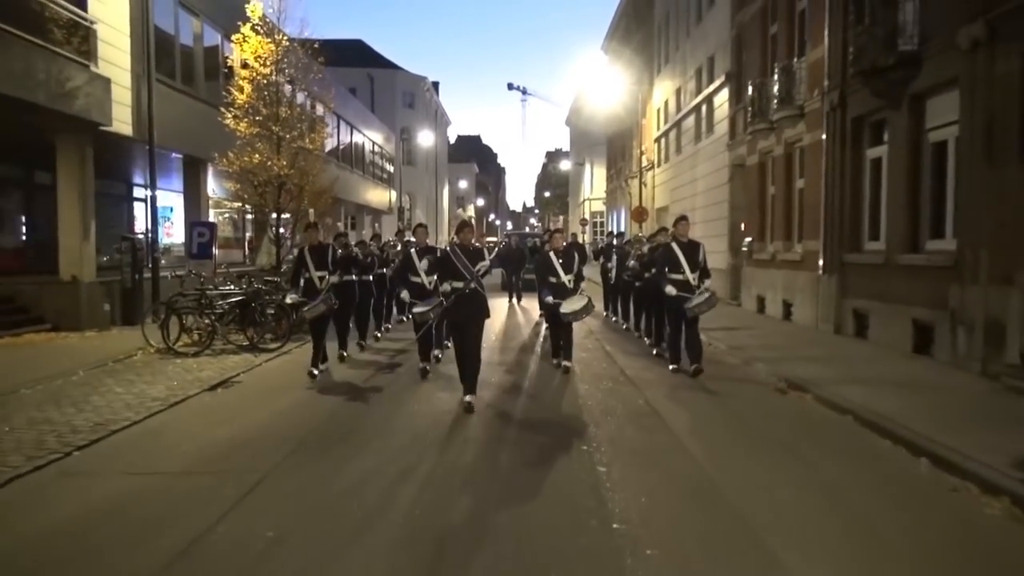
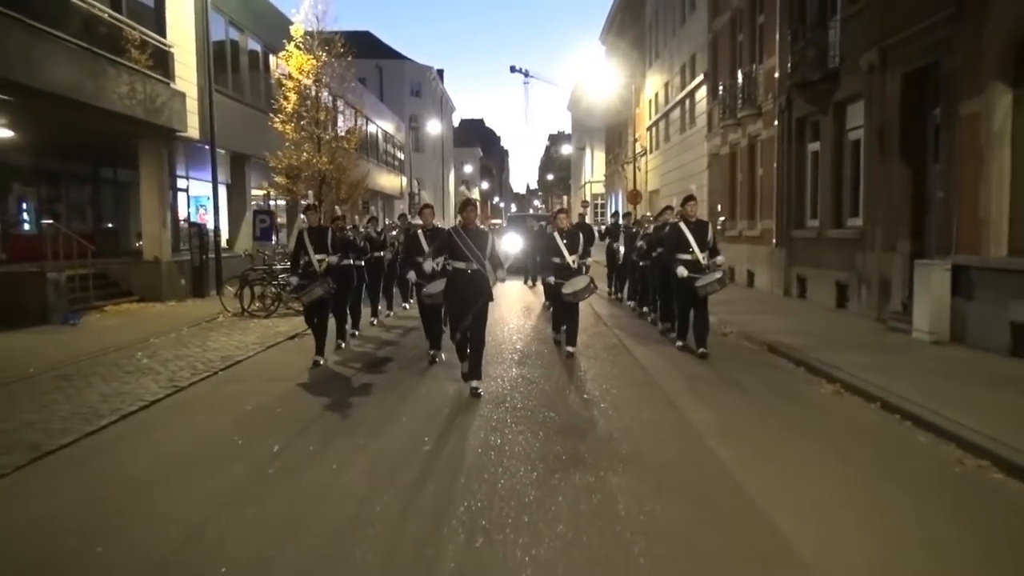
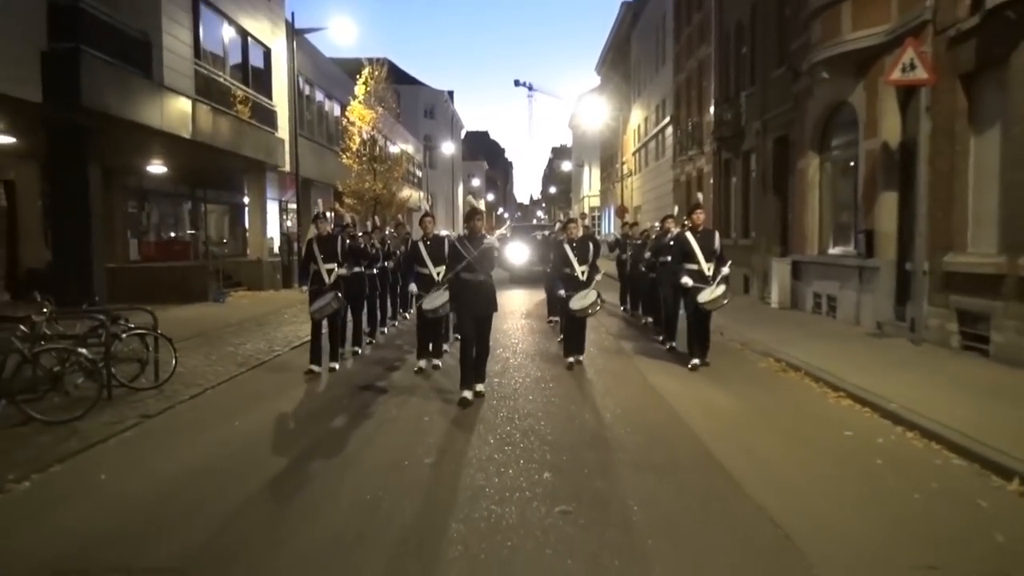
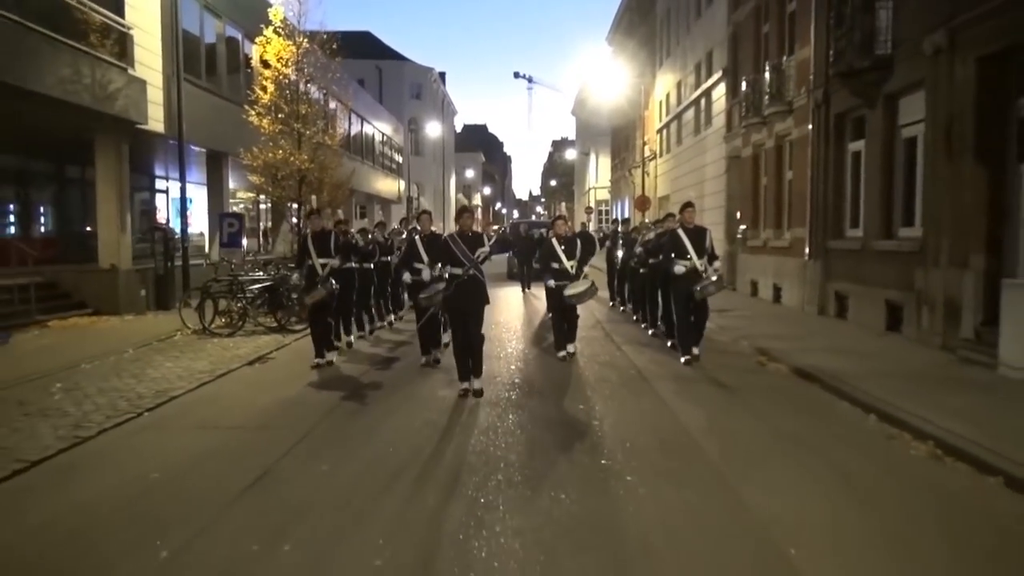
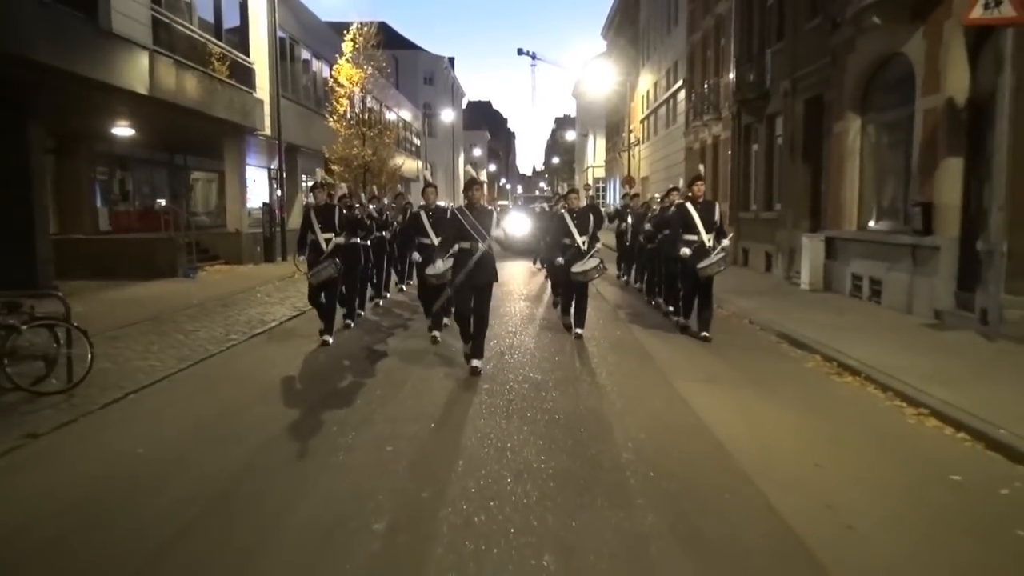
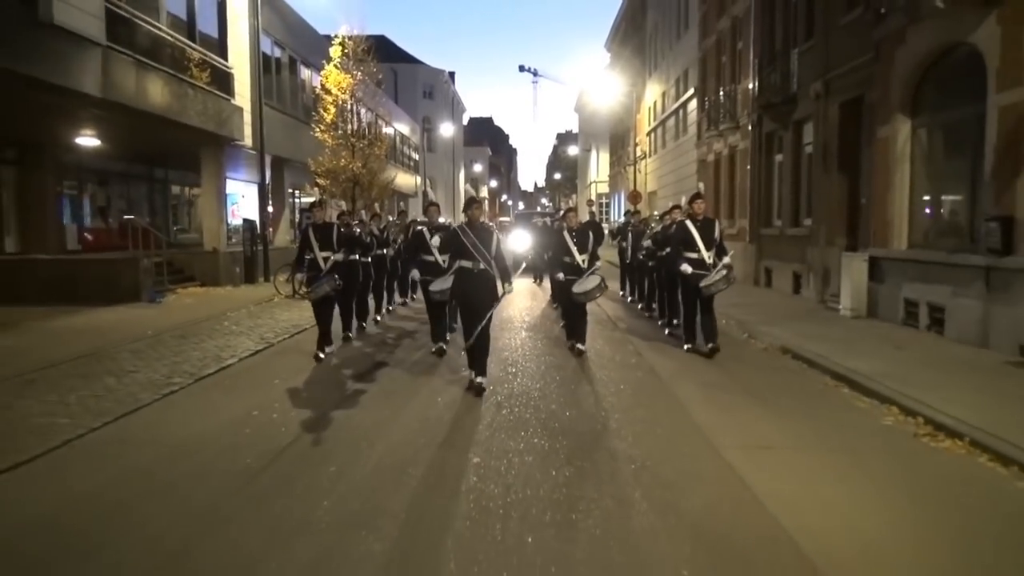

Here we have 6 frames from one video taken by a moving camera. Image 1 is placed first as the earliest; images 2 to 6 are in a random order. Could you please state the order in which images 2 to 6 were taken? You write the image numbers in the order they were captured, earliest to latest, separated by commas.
4, 2, 6, 5, 3
